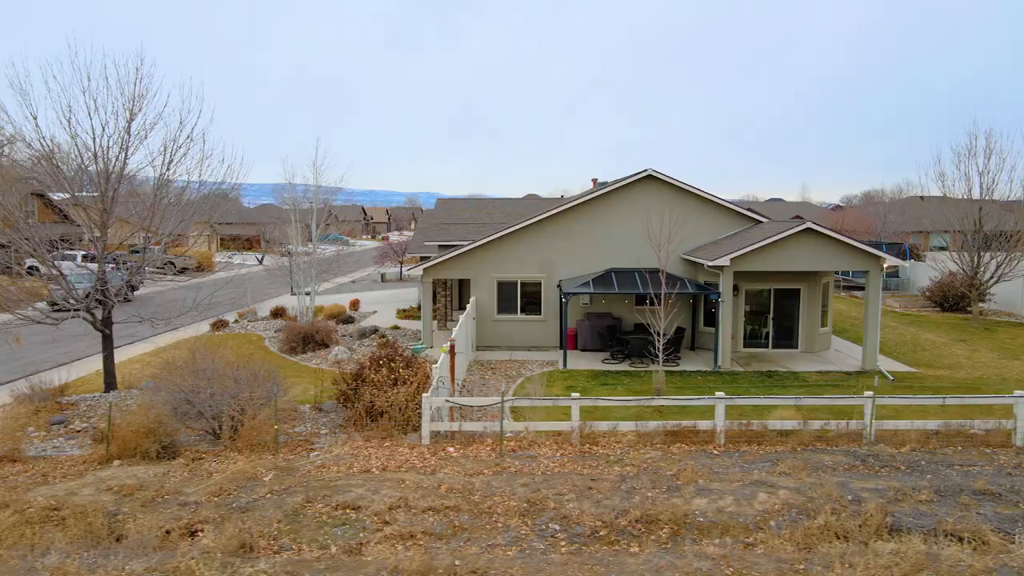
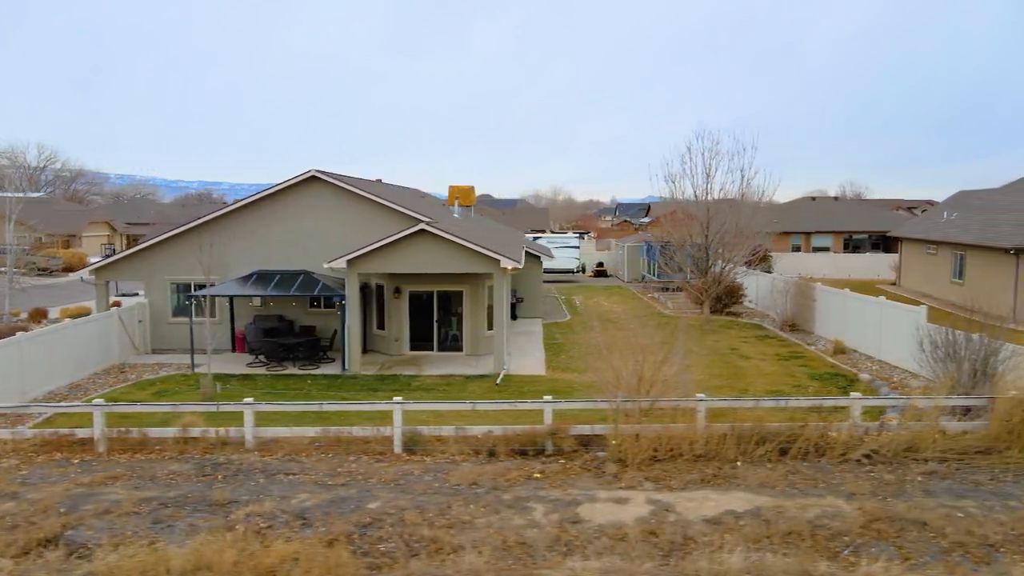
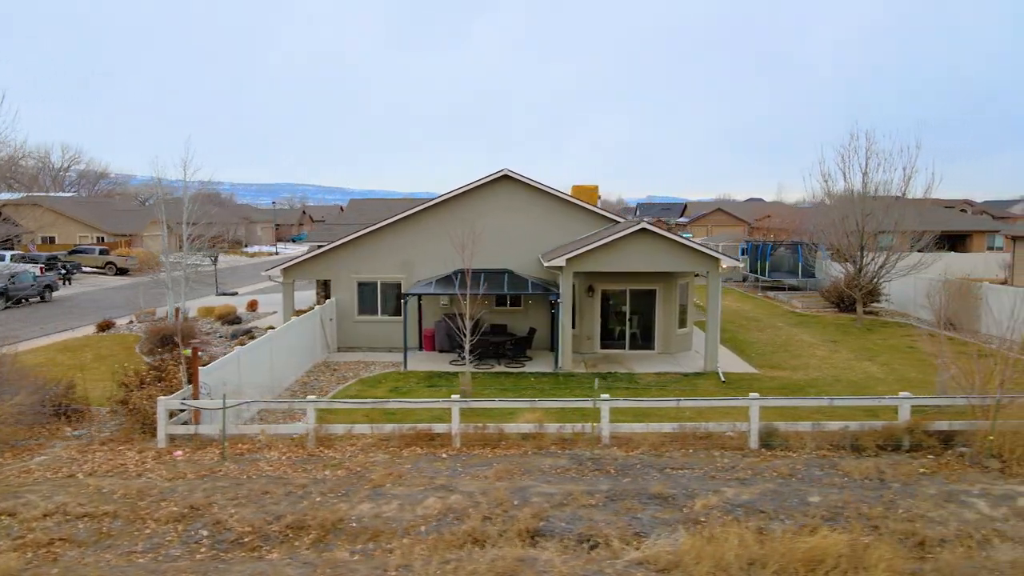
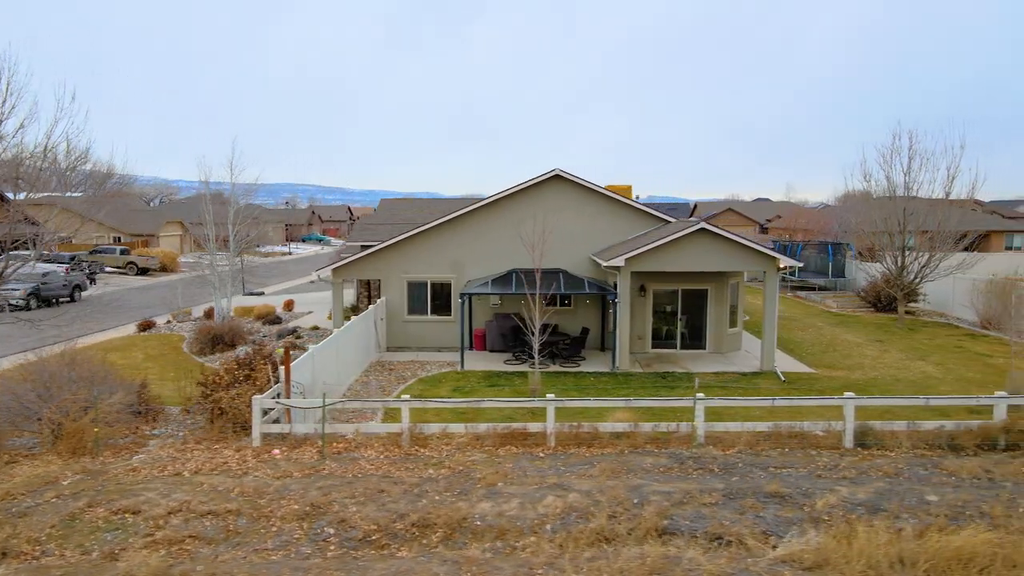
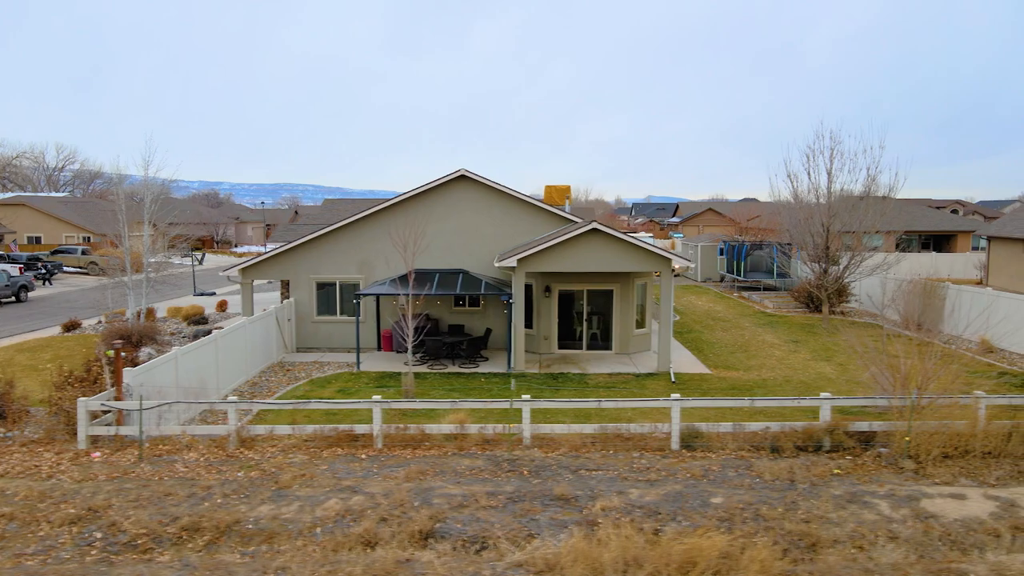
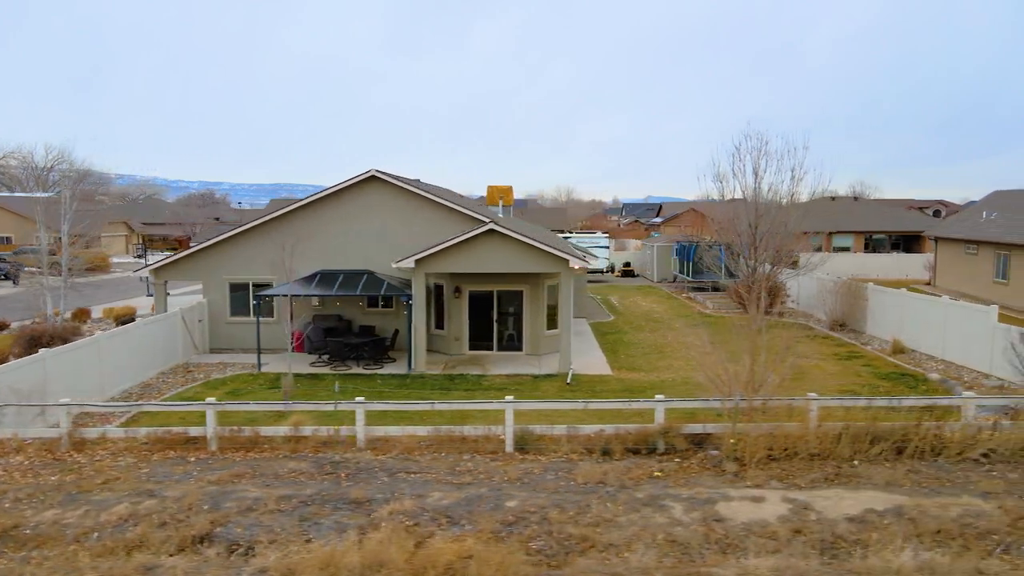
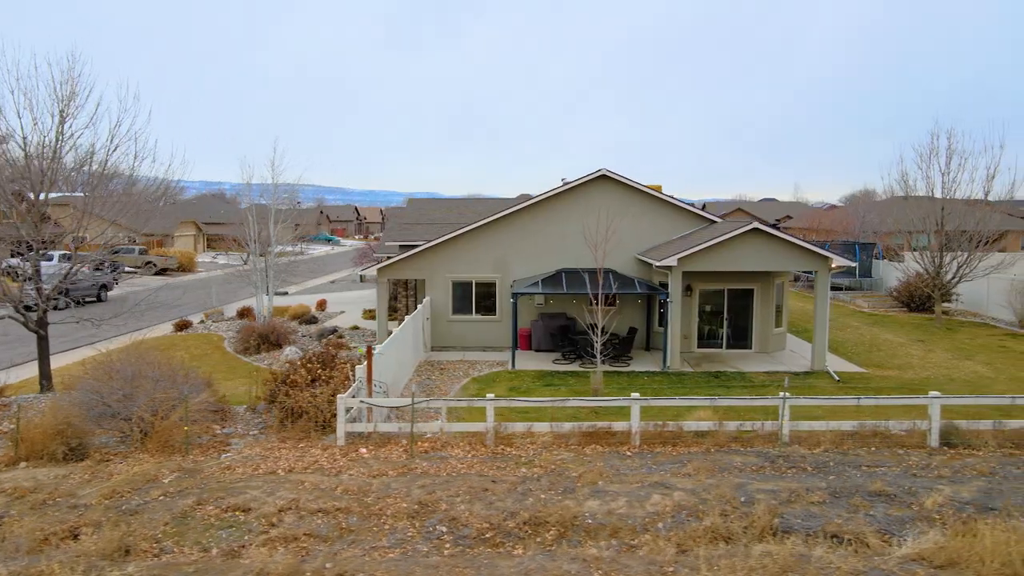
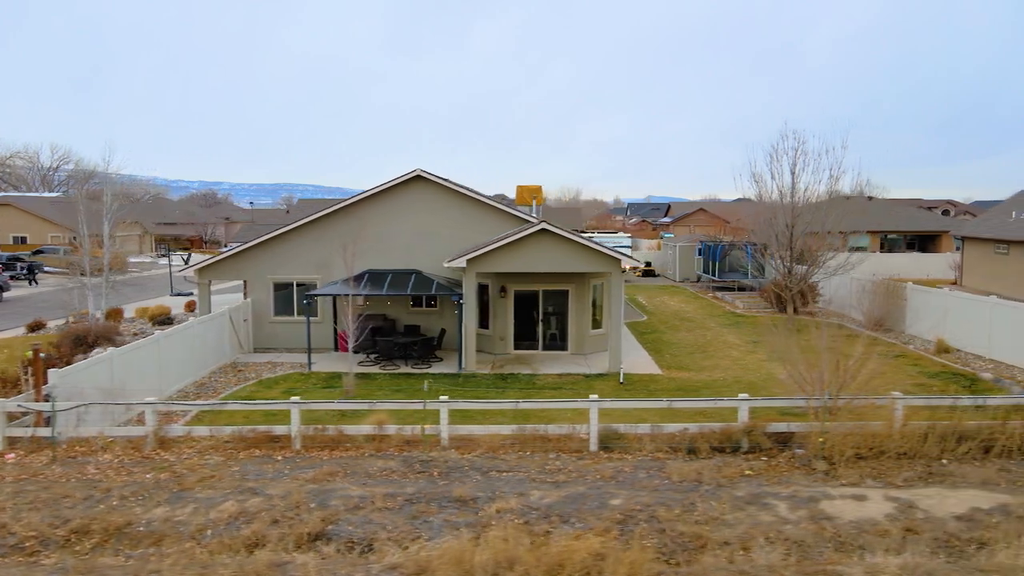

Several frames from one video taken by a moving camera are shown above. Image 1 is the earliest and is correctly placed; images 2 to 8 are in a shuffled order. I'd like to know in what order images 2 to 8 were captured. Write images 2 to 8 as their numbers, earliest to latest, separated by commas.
7, 4, 3, 5, 8, 6, 2
